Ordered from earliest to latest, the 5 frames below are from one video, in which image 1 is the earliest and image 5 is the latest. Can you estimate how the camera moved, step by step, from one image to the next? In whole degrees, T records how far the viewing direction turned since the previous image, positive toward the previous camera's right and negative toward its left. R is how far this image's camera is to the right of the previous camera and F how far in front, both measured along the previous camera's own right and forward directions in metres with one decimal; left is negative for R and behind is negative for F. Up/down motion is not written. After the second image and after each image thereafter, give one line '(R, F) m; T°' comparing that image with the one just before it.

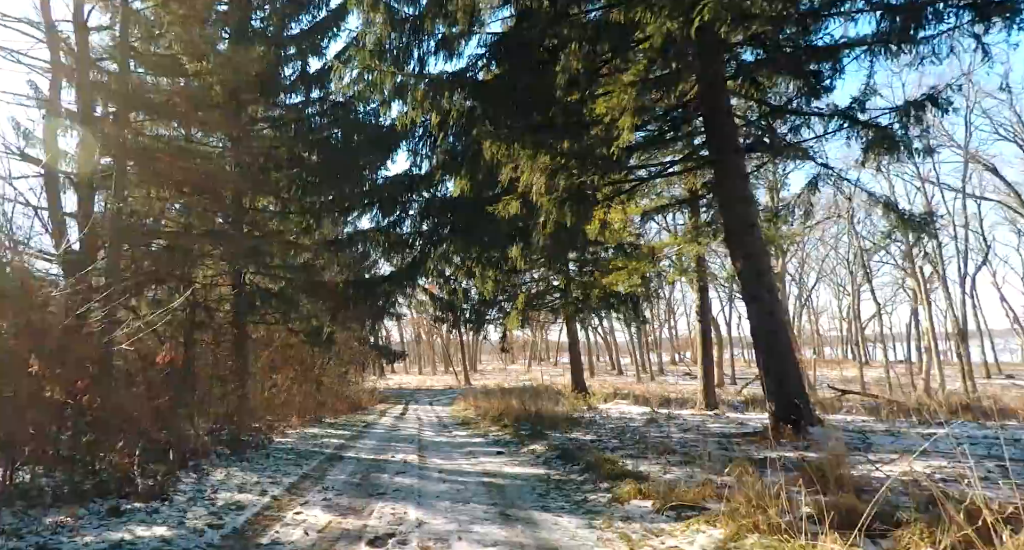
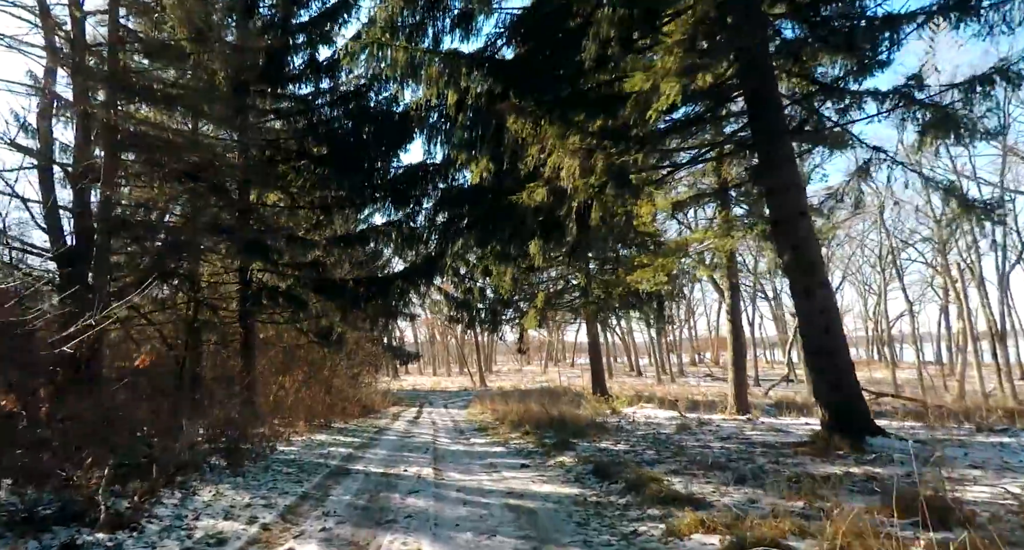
(-0.1, +0.8) m; -1°
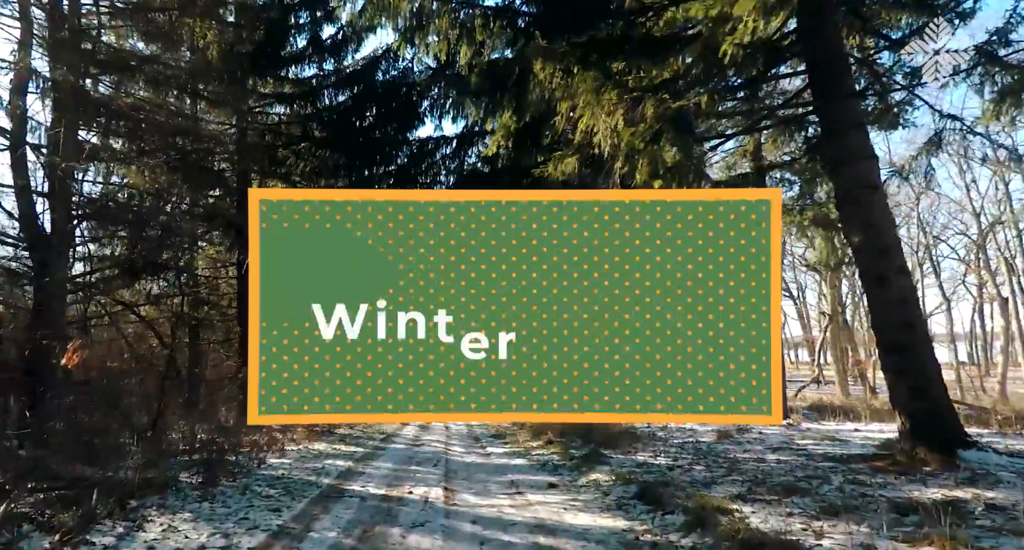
(-0.1, +1.1) m; -1°
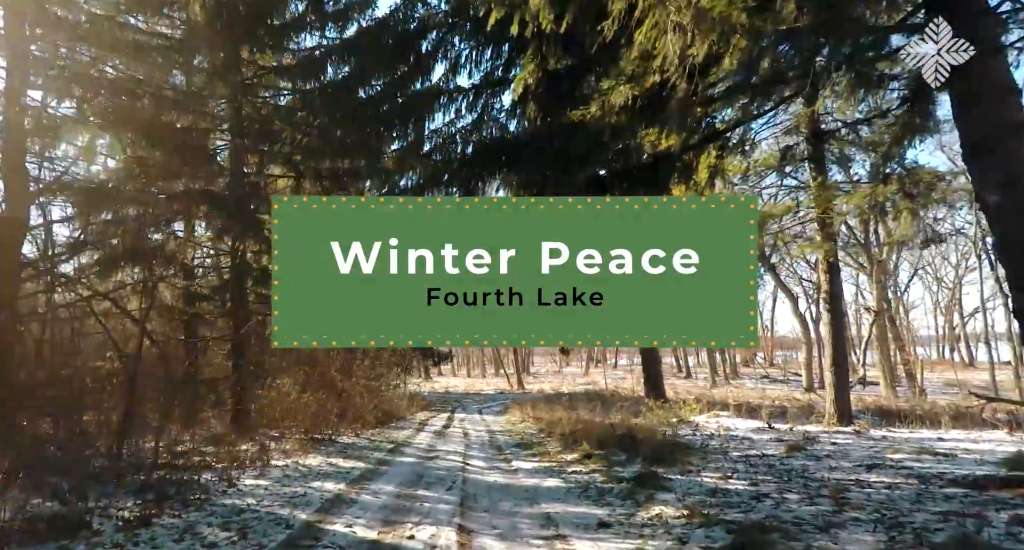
(-0.1, +1.5) m; -2°
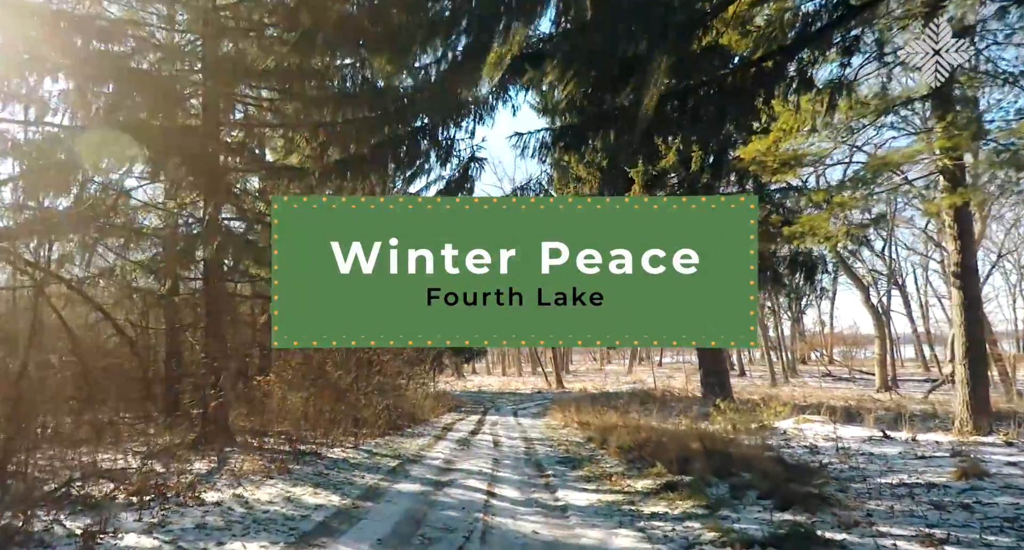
(-0.1, +2.5) m; -3°
